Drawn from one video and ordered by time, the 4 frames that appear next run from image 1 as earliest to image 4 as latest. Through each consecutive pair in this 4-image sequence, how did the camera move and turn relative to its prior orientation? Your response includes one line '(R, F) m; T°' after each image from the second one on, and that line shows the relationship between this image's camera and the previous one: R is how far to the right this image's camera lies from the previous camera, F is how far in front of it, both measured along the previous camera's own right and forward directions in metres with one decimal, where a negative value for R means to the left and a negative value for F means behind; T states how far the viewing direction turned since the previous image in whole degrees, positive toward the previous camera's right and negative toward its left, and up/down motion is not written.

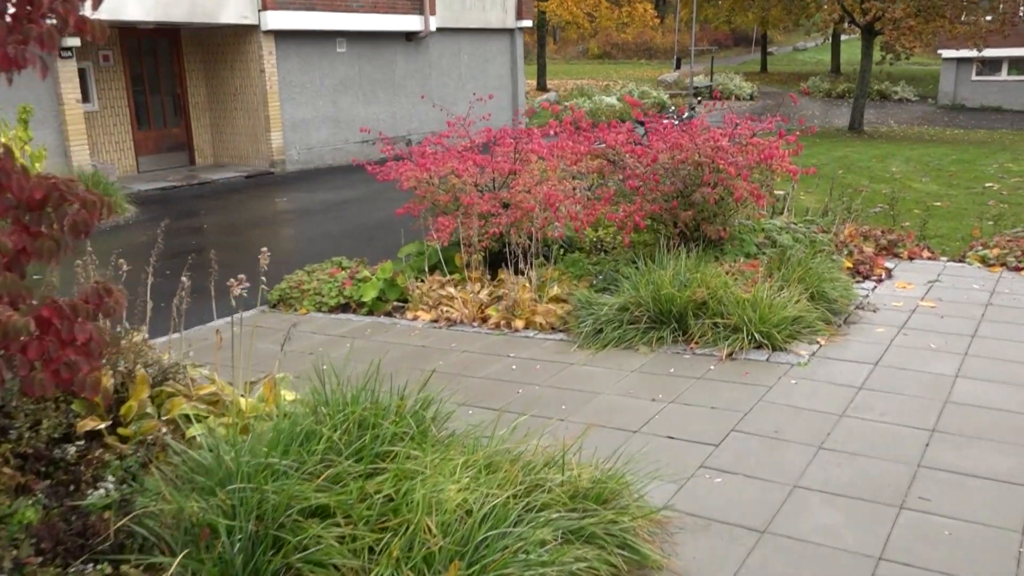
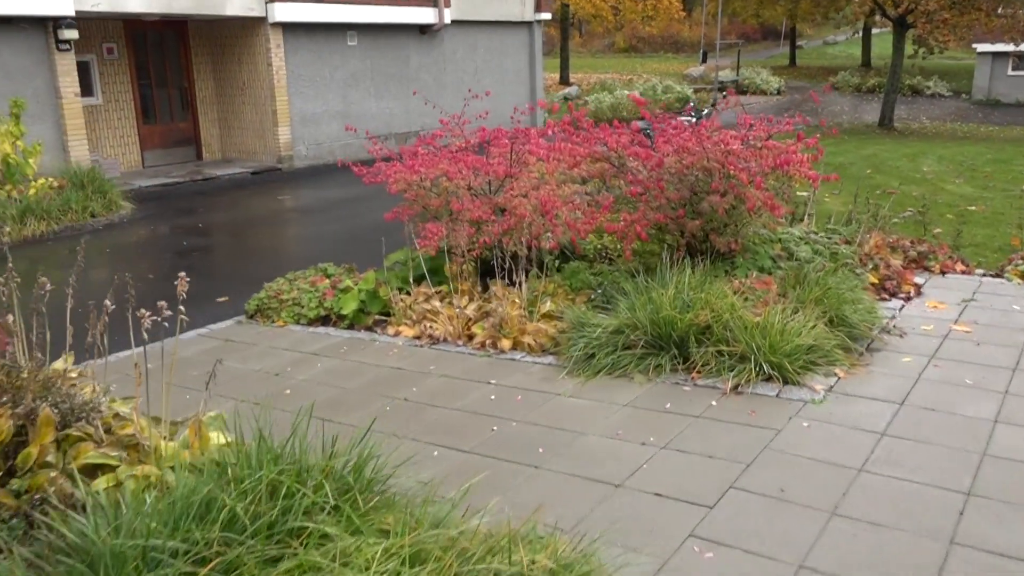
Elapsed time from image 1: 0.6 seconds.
(+0.2, +0.6) m; -2°
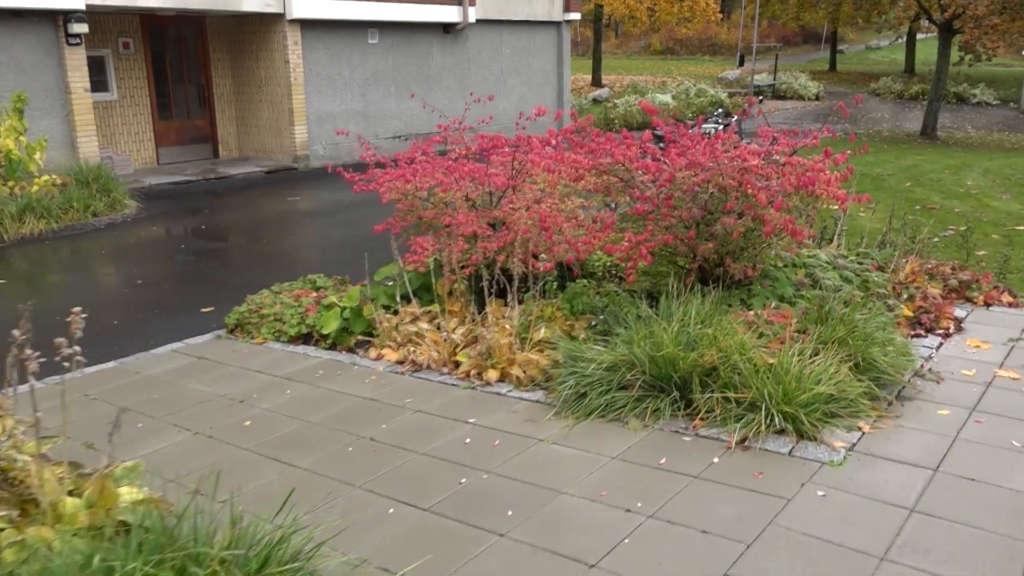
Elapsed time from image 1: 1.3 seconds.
(+0.3, +0.6) m; -2°
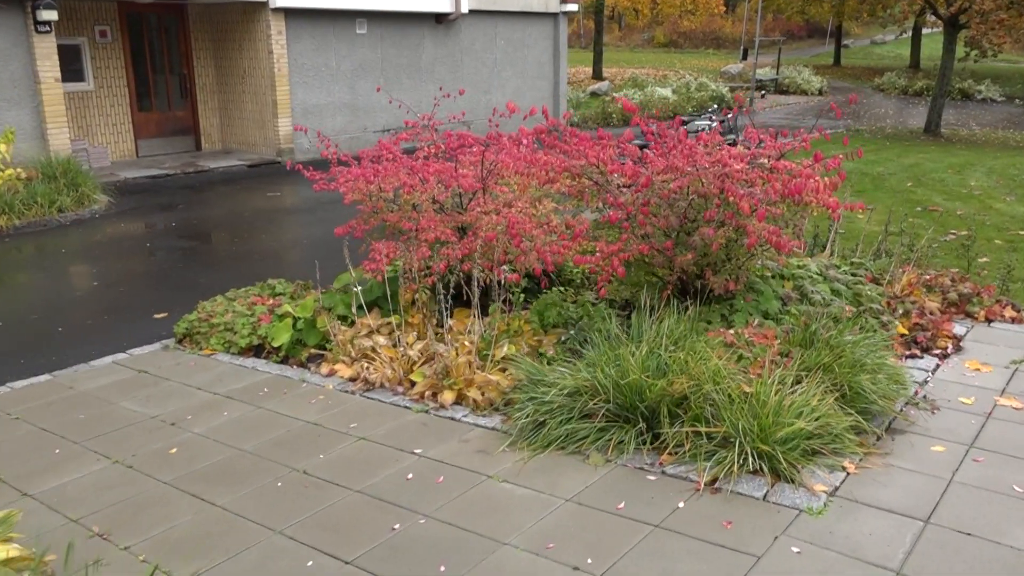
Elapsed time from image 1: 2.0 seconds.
(+0.2, +0.4) m; 0°
